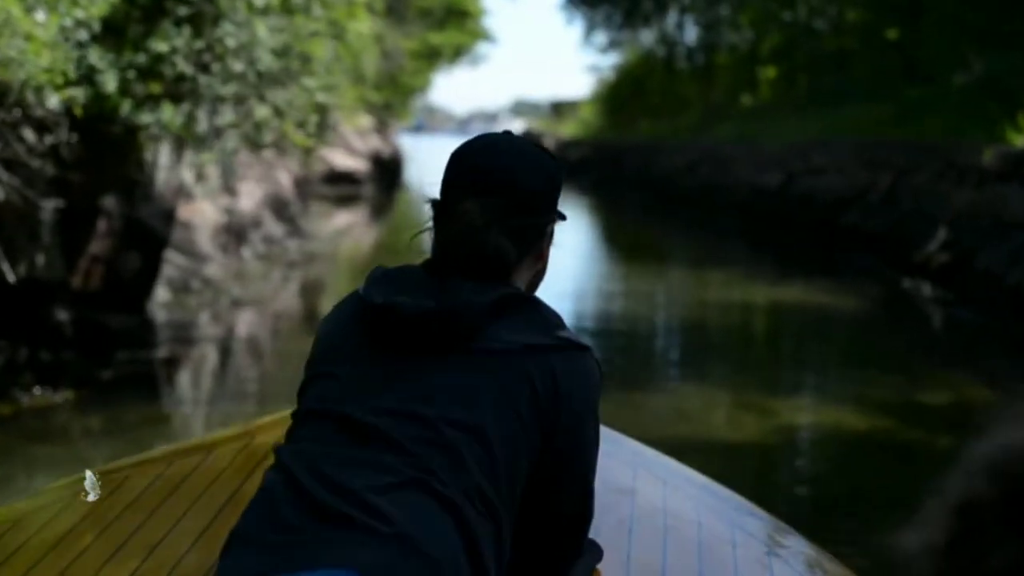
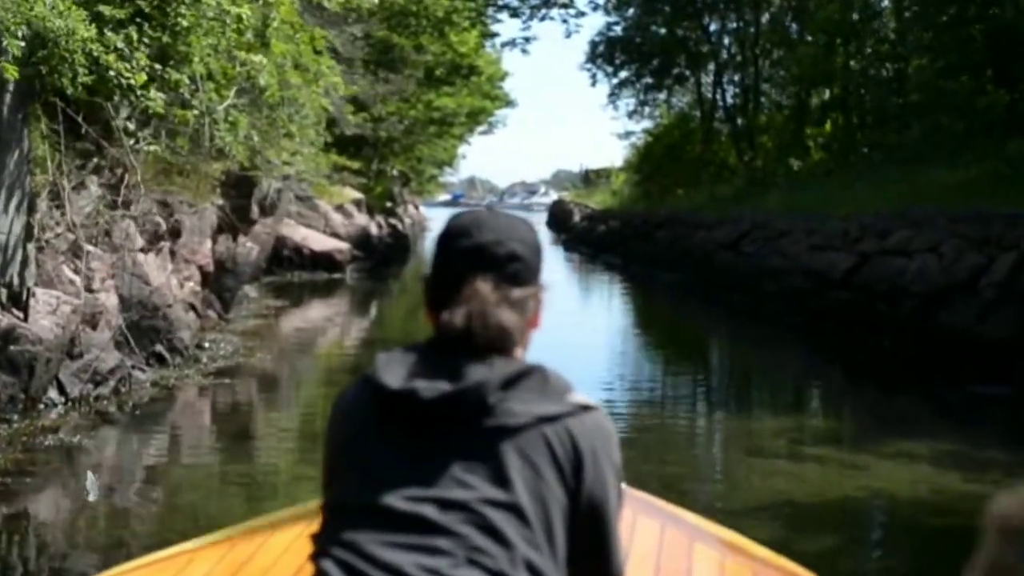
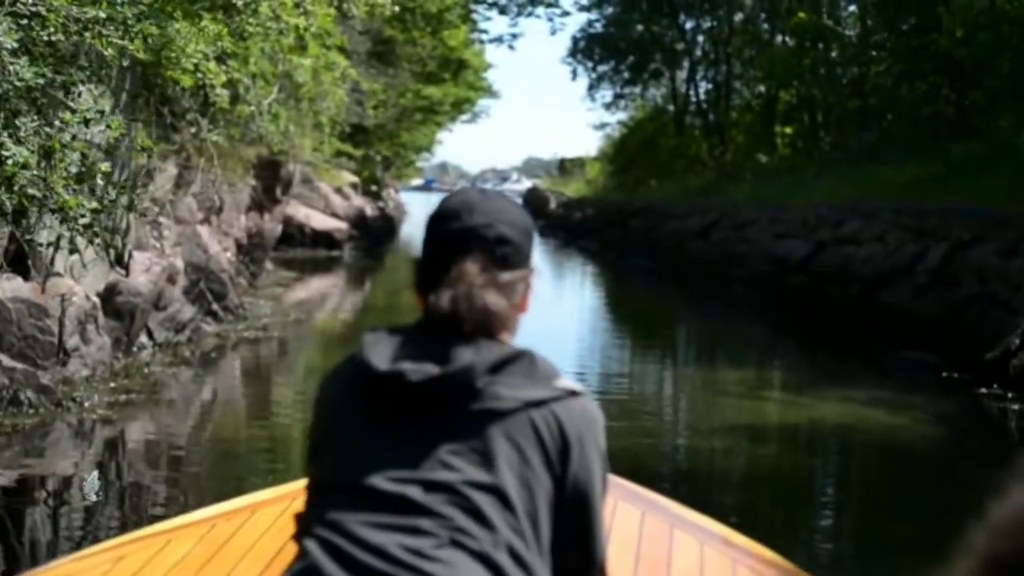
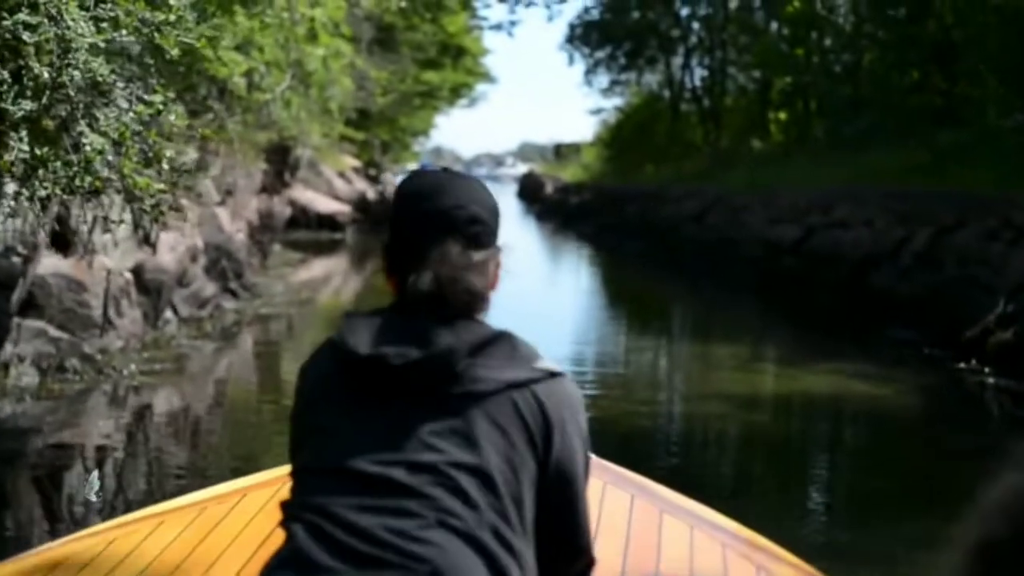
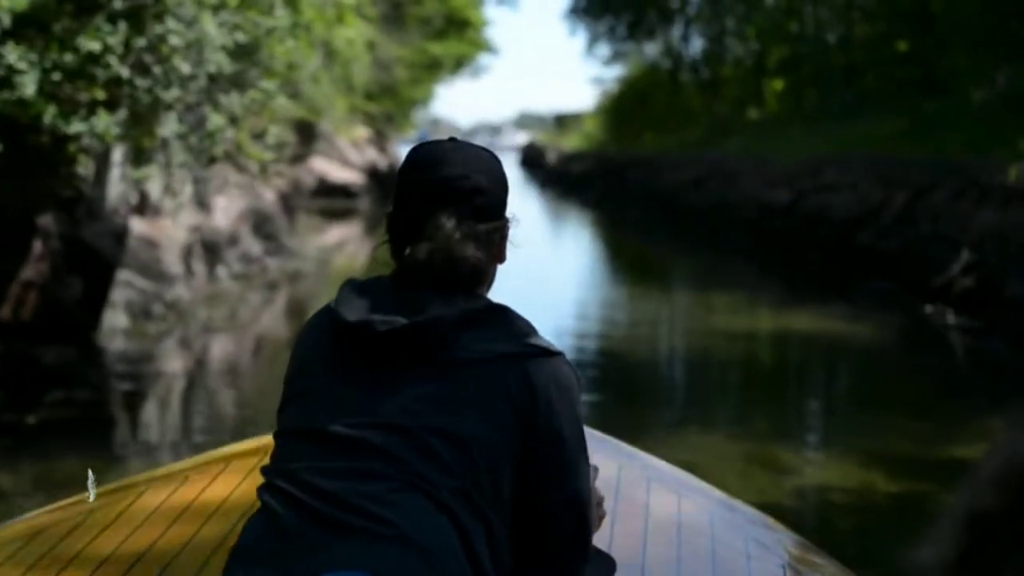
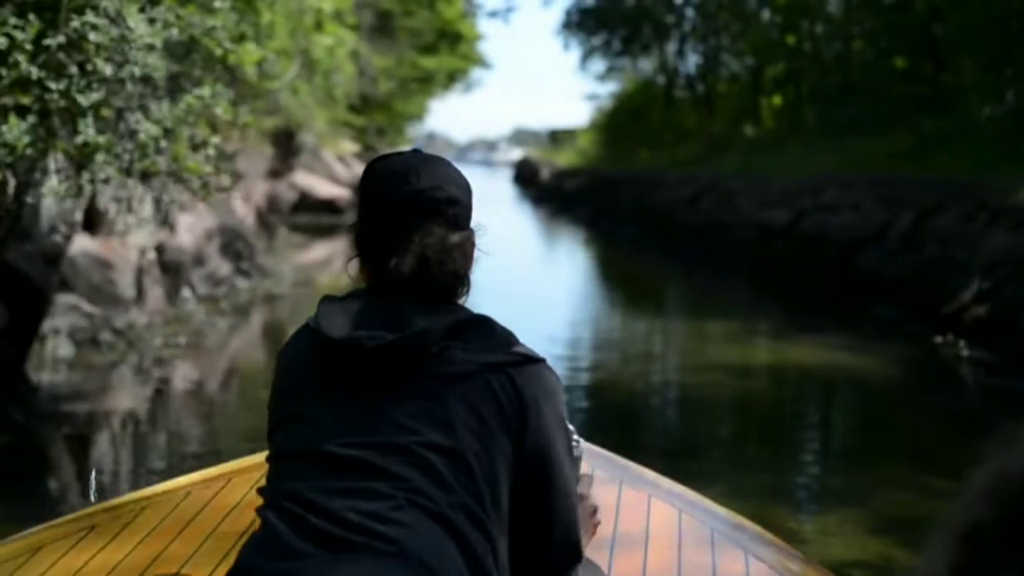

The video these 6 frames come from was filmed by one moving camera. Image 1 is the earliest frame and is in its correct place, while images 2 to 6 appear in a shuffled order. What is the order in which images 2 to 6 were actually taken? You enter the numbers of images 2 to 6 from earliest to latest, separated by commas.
5, 6, 4, 3, 2
